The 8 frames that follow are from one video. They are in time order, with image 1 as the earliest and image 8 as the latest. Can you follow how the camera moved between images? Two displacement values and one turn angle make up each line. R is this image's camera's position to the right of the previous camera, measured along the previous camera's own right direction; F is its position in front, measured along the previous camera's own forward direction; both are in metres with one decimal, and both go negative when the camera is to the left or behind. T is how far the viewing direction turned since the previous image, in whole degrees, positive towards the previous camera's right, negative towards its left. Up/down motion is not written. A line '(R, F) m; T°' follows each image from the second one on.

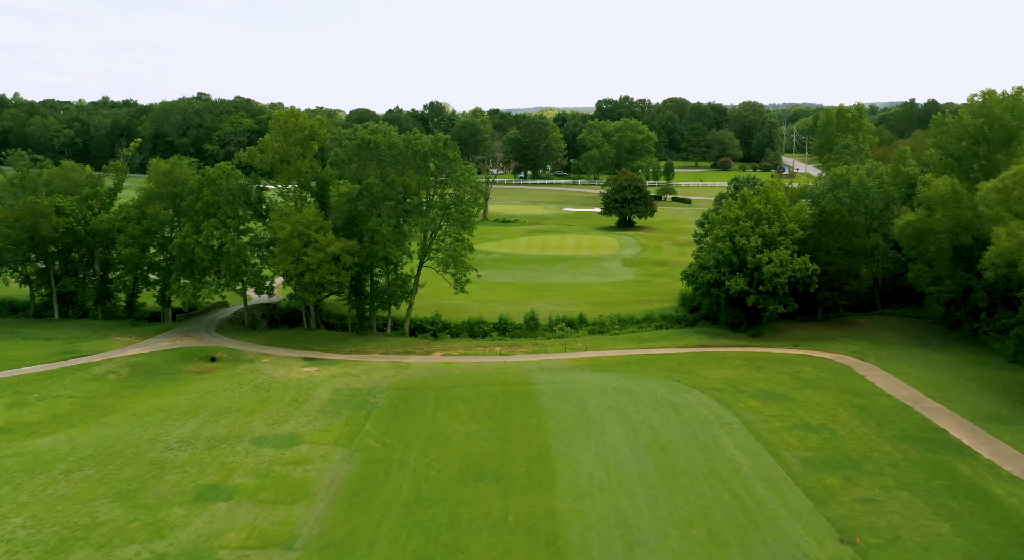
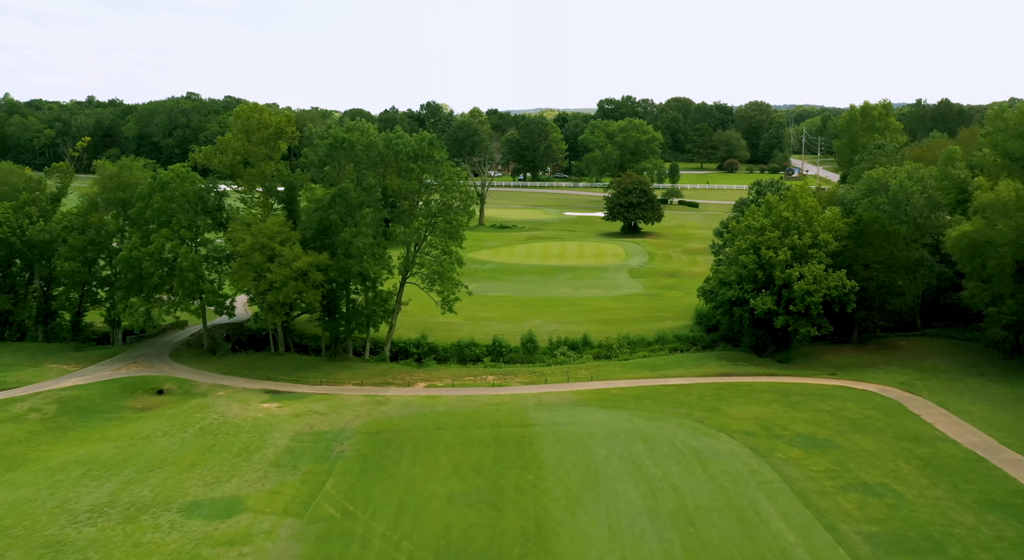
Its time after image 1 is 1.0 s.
(+0.2, +5.0) m; 0°
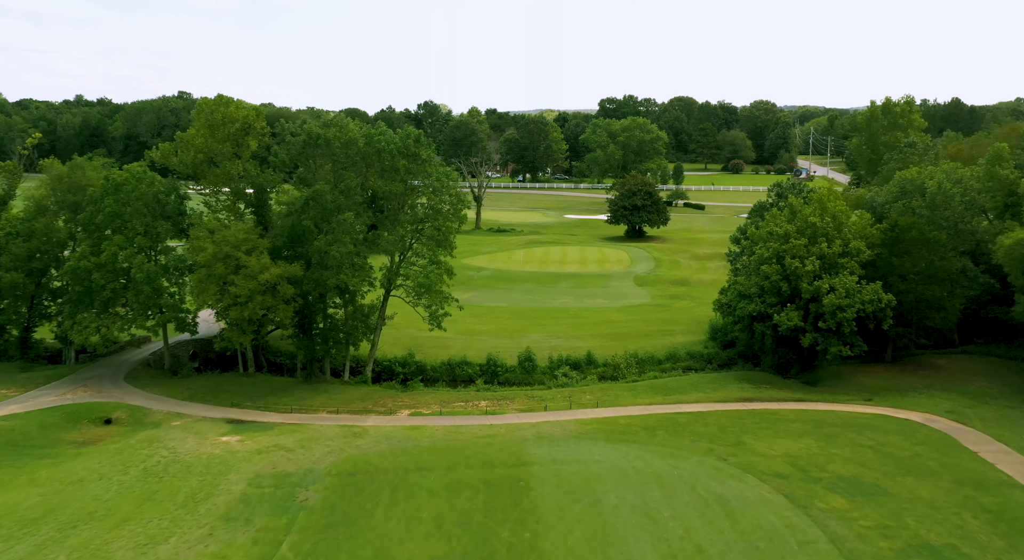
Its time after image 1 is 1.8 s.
(+0.2, +3.7) m; 0°
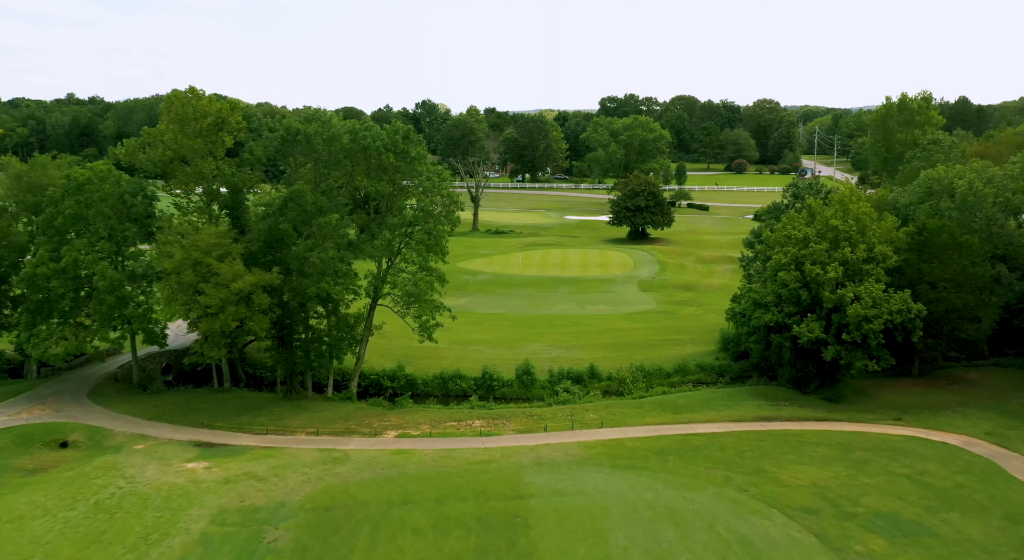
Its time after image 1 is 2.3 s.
(+0.1, +2.5) m; 0°
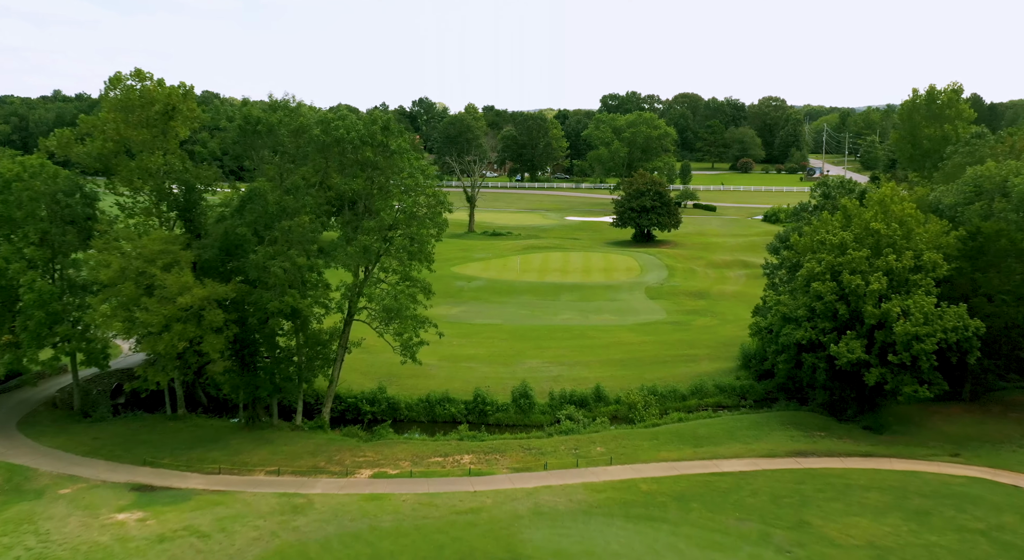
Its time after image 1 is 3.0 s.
(+0.2, +3.8) m; 0°
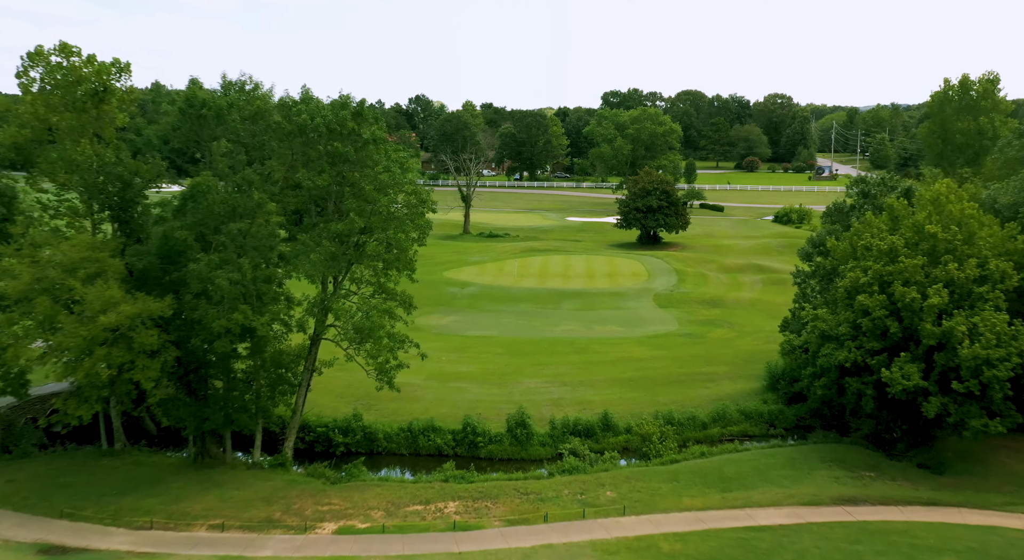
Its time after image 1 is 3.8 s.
(+0.1, +3.9) m; 0°
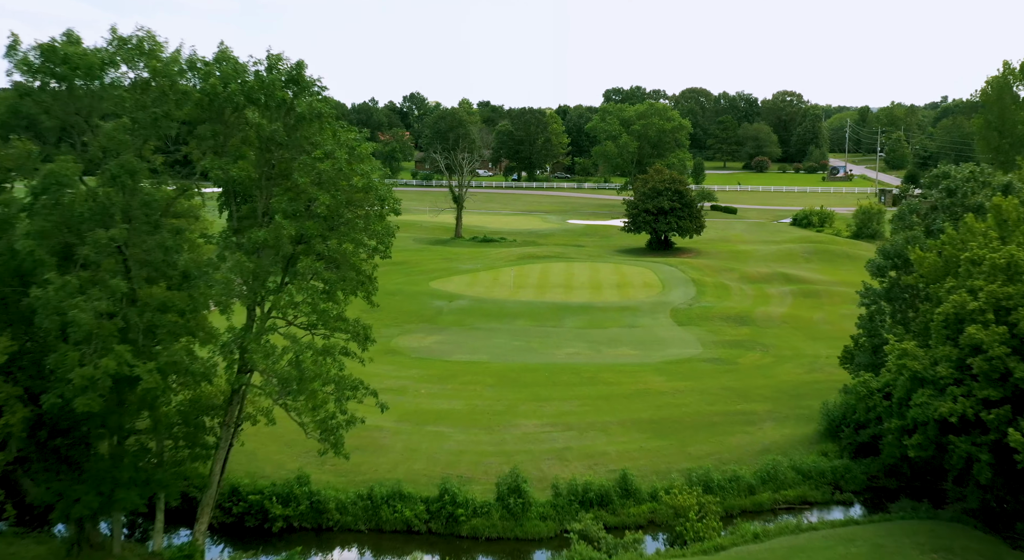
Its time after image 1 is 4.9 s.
(+0.2, +5.9) m; 0°
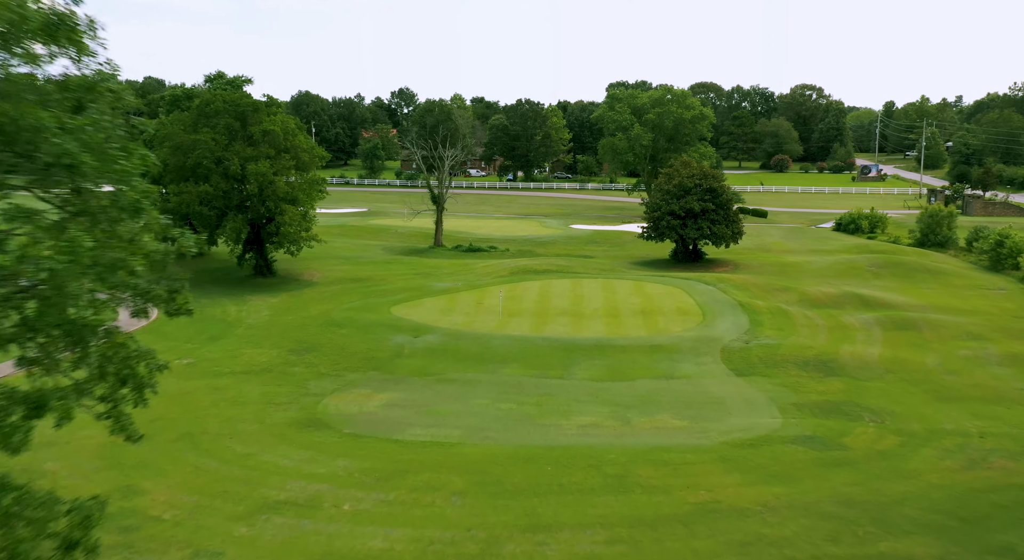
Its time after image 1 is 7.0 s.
(+0.4, +11.1) m; 0°
